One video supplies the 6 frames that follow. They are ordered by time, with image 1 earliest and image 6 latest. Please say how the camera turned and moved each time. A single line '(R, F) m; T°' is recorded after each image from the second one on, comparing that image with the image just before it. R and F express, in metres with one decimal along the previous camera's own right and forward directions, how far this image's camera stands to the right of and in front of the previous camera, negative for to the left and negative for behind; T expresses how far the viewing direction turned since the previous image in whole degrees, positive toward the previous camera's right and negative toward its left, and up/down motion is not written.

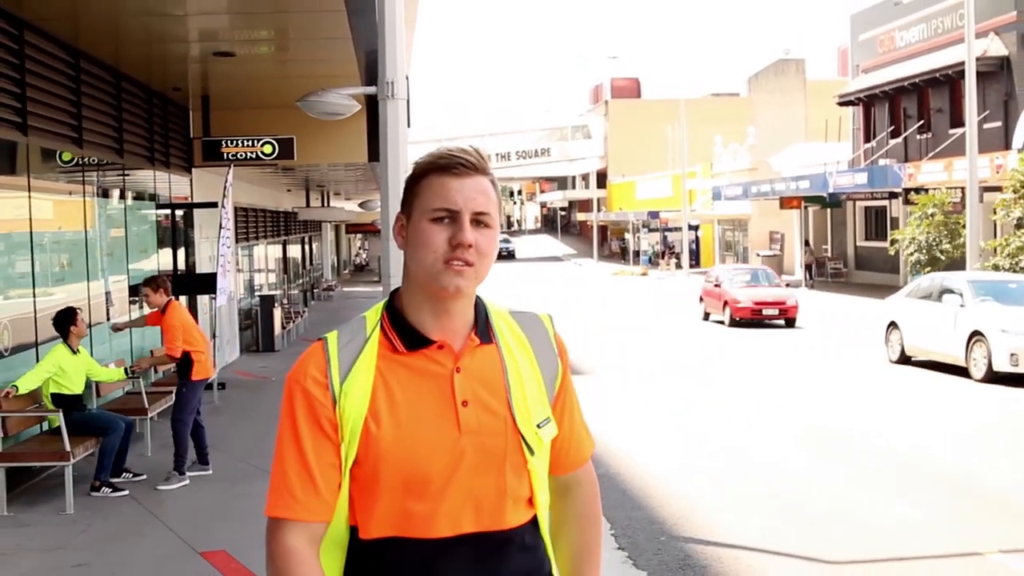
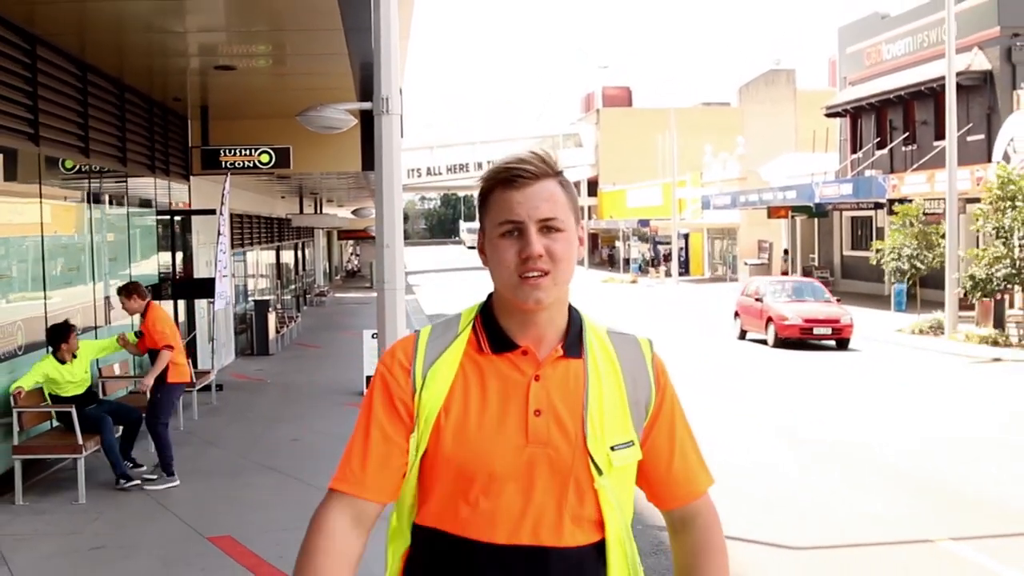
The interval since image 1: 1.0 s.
(0.0, -0.4) m; 0°
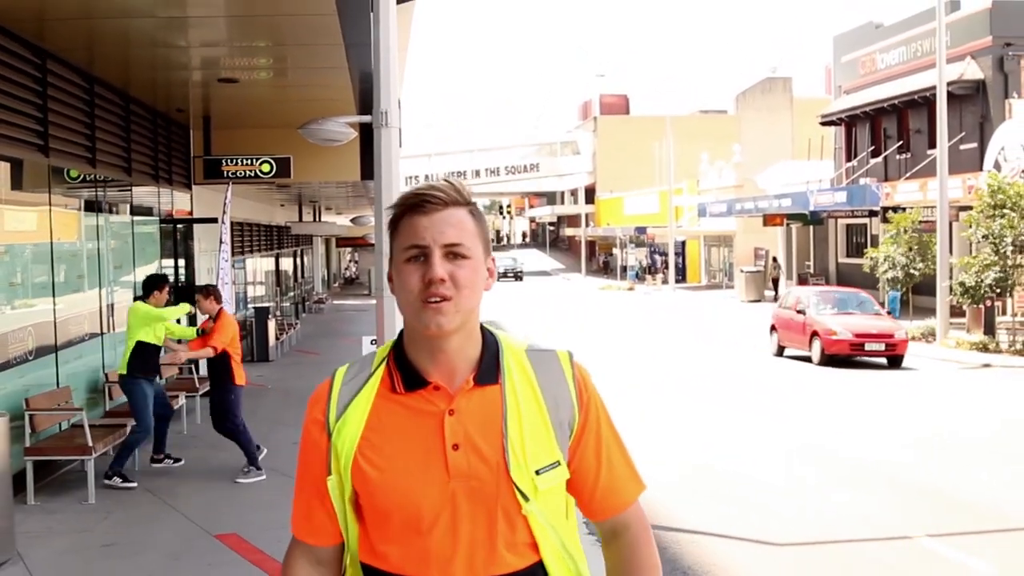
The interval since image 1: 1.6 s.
(0.0, -0.3) m; 0°
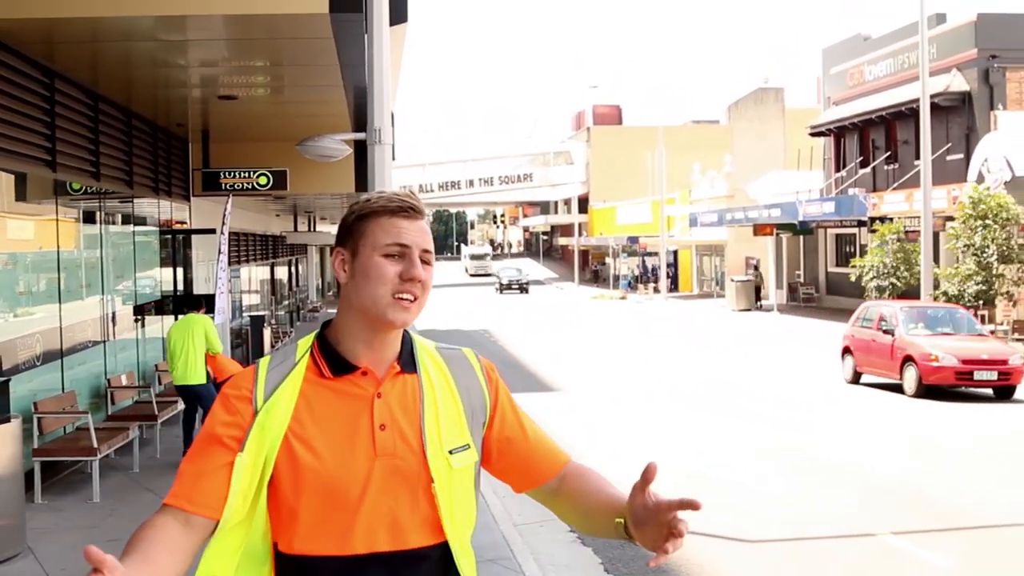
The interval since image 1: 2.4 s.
(+0.1, -0.4) m; 0°
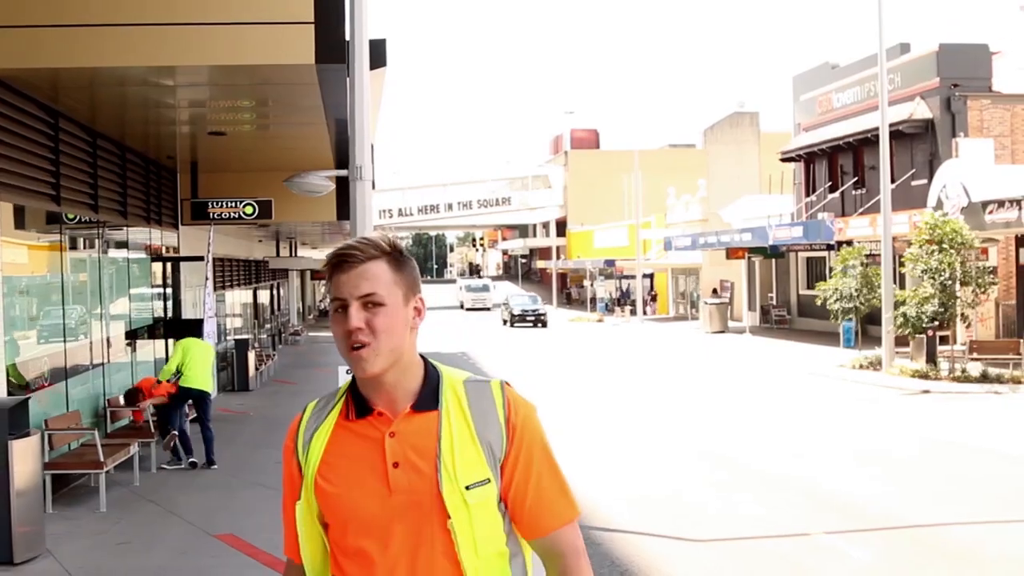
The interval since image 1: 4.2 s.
(+0.1, -0.8) m; +1°
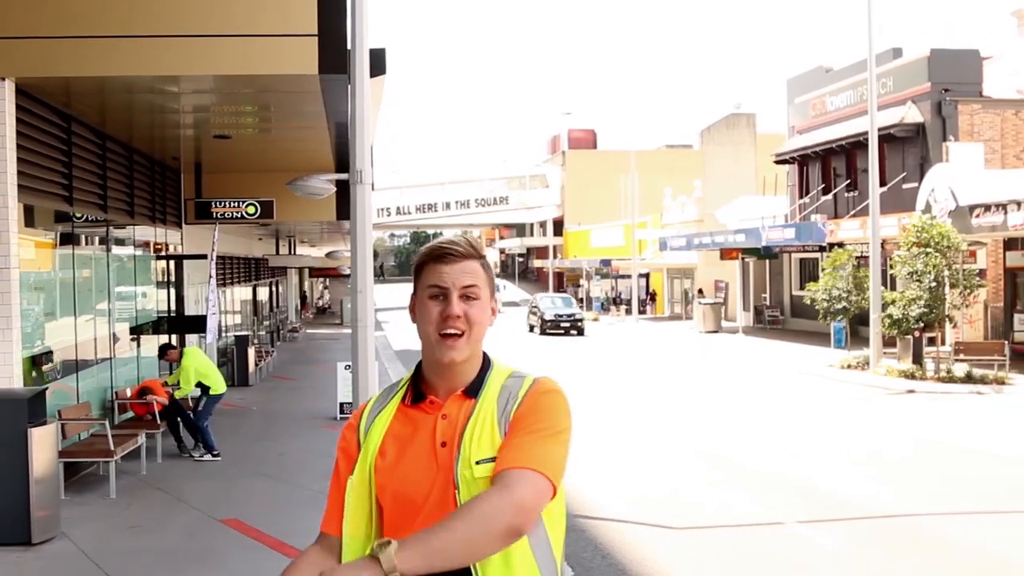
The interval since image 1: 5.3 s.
(+0.1, -0.4) m; 0°
